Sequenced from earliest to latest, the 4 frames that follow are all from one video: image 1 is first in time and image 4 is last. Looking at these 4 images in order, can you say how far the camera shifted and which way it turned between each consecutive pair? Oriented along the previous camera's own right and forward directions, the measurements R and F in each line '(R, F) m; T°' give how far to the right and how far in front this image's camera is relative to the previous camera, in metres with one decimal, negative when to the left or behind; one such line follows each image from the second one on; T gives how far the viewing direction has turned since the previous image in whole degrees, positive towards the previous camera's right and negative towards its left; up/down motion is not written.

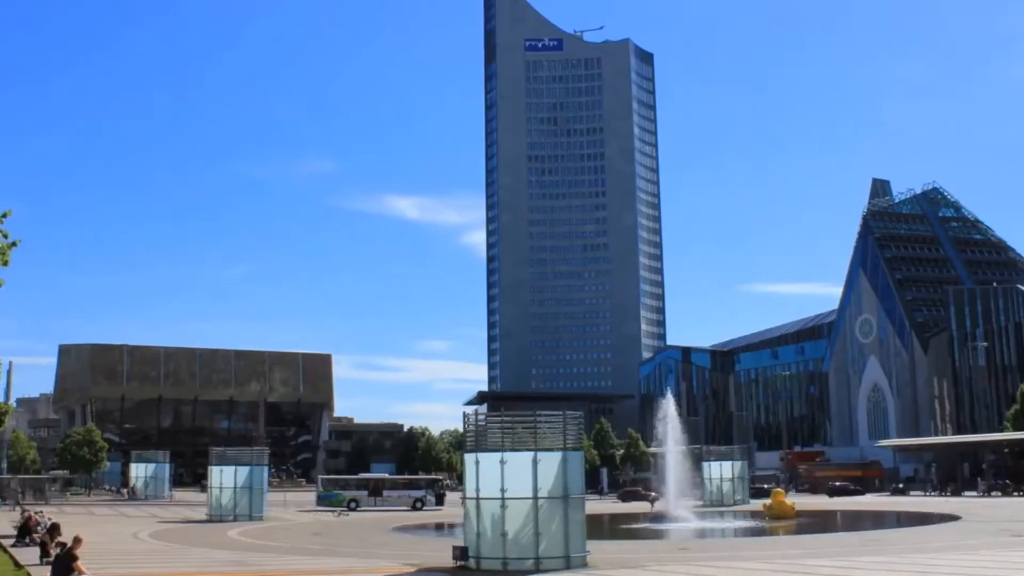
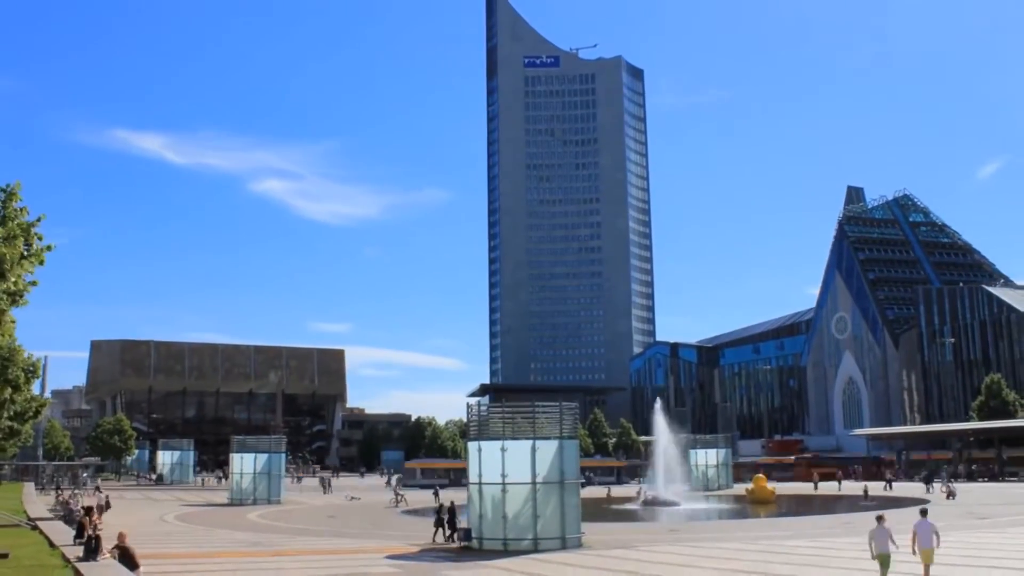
(+0.1, -1.9) m; 0°
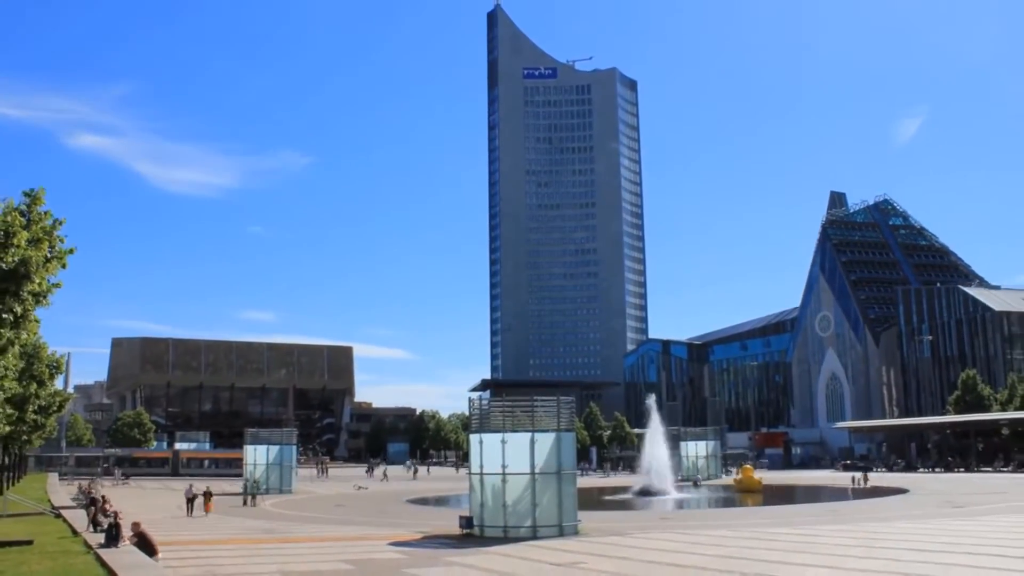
(+0.1, -1.5) m; 0°
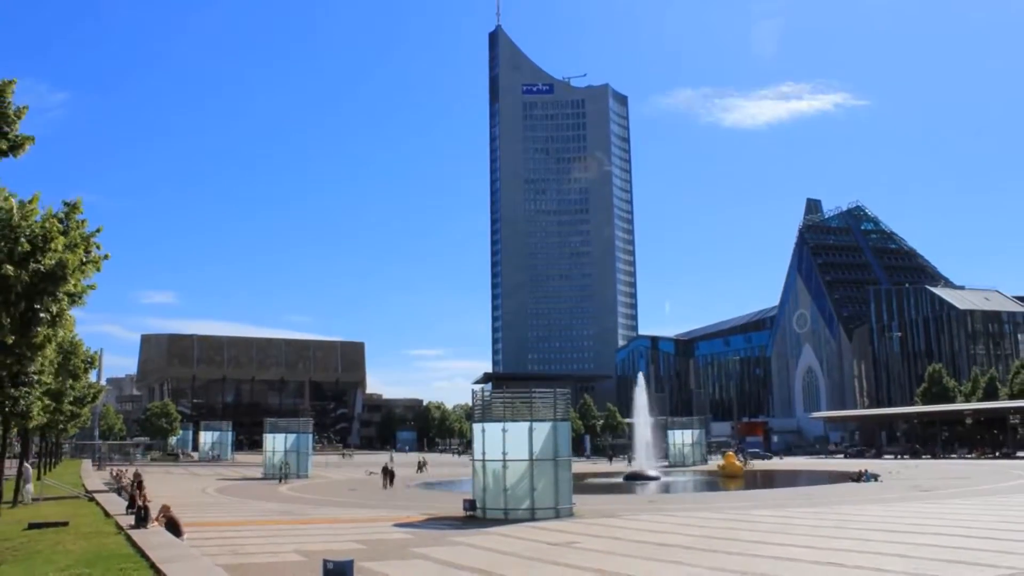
(+0.1, -2.3) m; 0°
